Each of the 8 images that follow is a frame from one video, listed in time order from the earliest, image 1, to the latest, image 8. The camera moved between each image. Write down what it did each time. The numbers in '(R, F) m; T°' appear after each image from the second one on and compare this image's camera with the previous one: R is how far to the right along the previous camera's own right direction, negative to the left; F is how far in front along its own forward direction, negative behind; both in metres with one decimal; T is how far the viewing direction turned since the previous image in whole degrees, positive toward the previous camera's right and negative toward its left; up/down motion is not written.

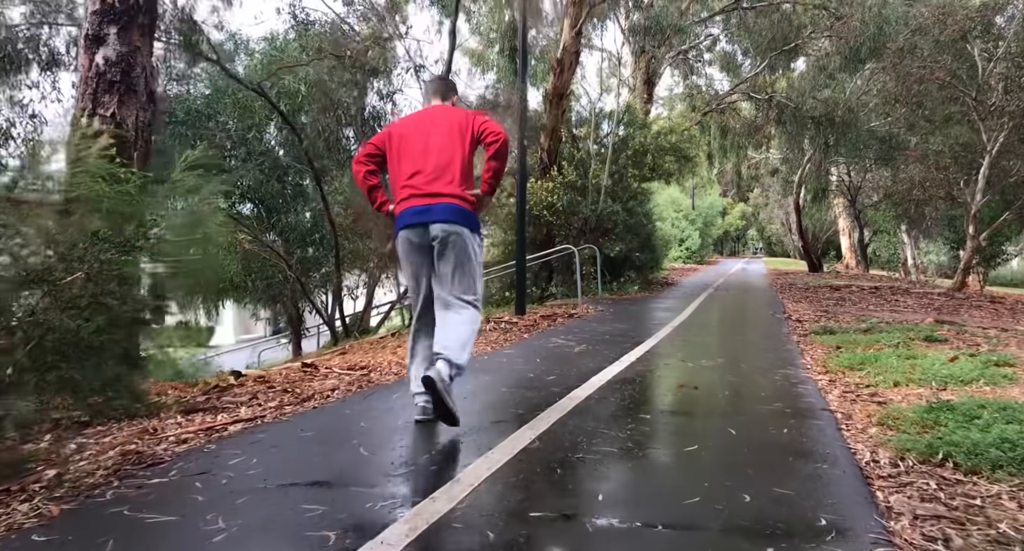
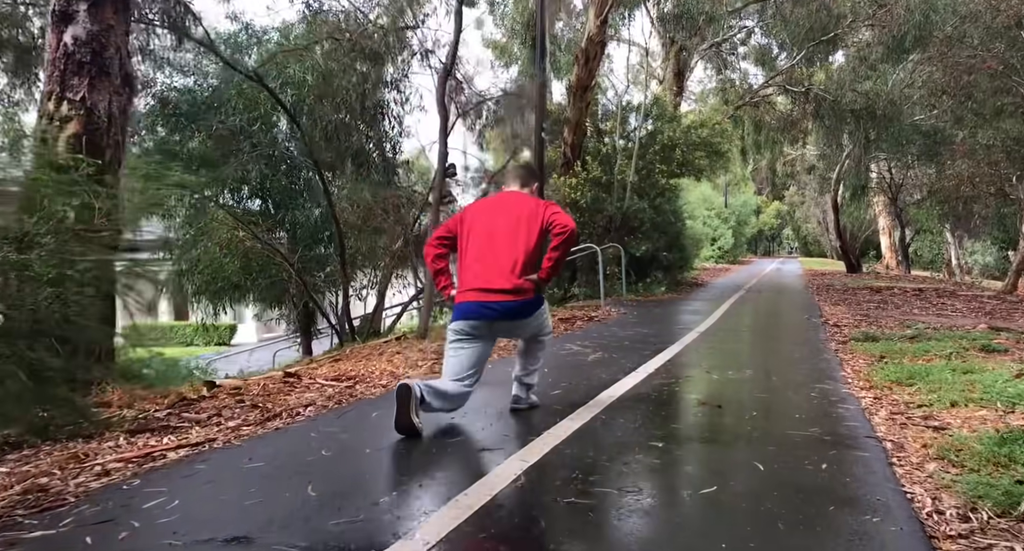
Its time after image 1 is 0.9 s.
(+0.2, +0.6) m; -3°
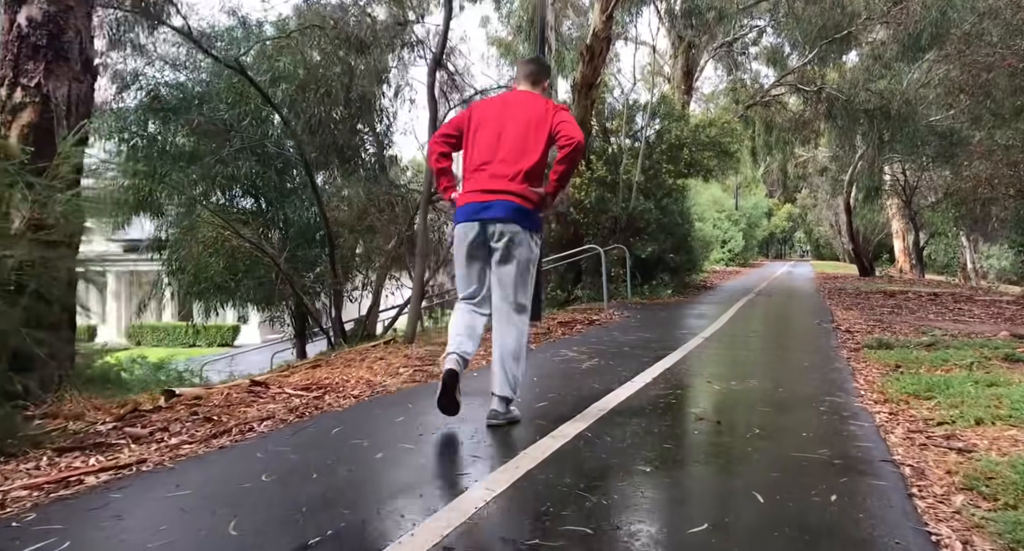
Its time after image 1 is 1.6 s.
(+0.2, +0.4) m; -1°
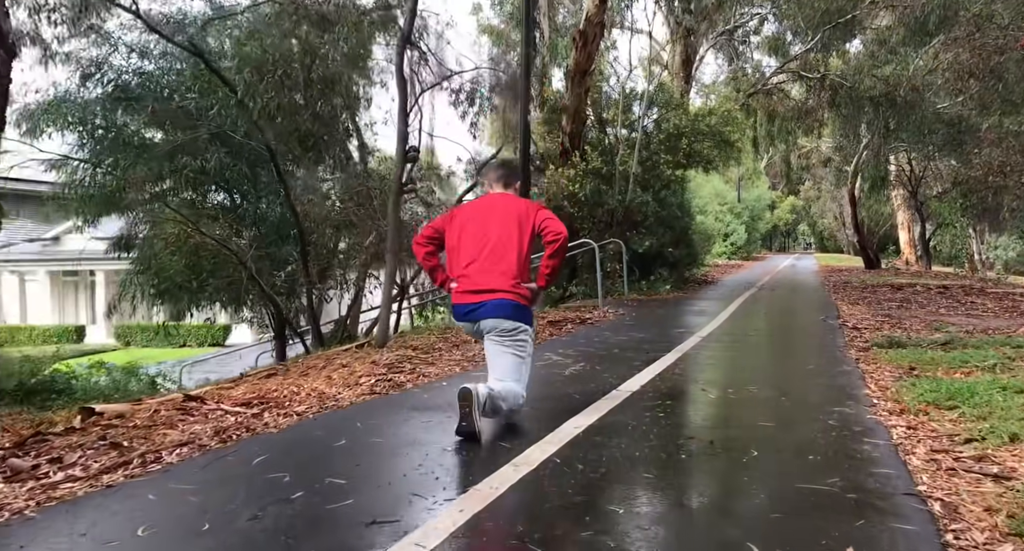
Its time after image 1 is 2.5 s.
(+0.2, +0.6) m; 0°
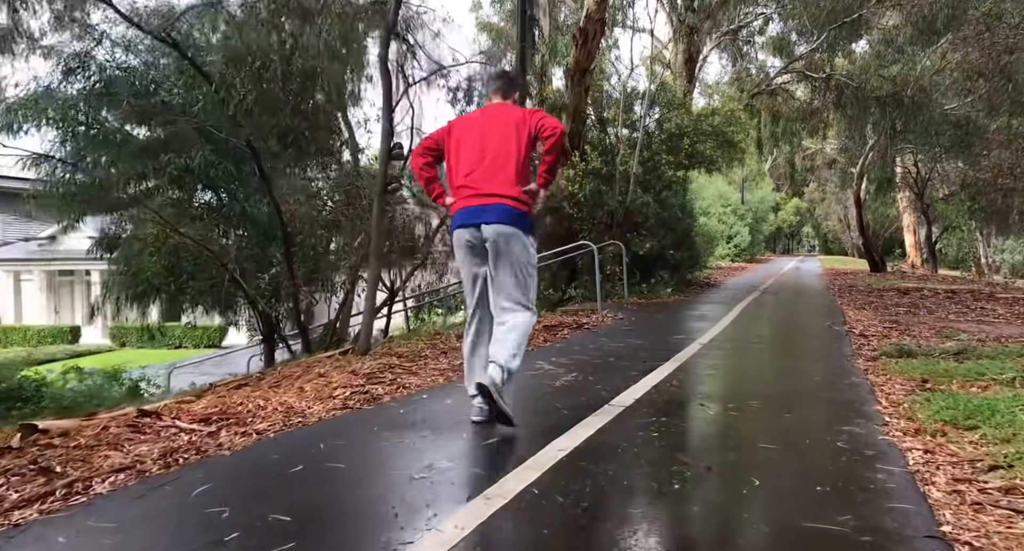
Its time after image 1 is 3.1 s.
(+0.1, +0.3) m; 0°
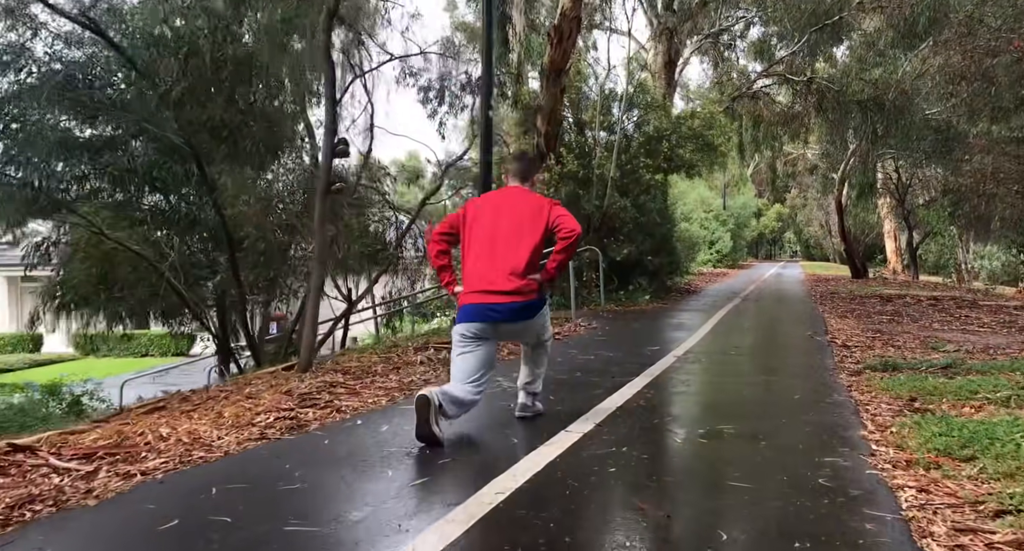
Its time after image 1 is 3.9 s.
(+0.2, +0.5) m; +1°
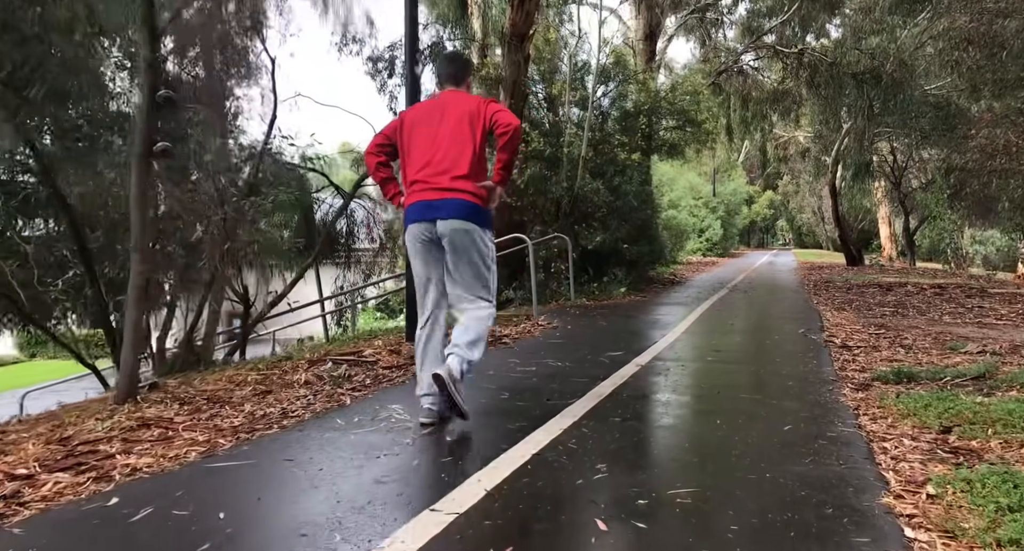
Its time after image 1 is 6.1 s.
(+0.6, +1.5) m; +1°
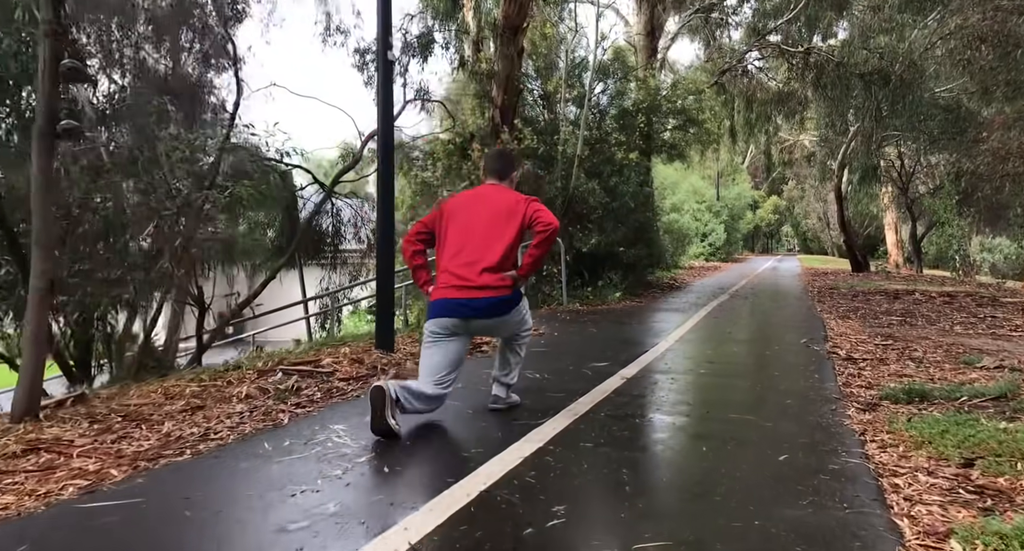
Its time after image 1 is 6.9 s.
(+0.3, +0.5) m; 0°
